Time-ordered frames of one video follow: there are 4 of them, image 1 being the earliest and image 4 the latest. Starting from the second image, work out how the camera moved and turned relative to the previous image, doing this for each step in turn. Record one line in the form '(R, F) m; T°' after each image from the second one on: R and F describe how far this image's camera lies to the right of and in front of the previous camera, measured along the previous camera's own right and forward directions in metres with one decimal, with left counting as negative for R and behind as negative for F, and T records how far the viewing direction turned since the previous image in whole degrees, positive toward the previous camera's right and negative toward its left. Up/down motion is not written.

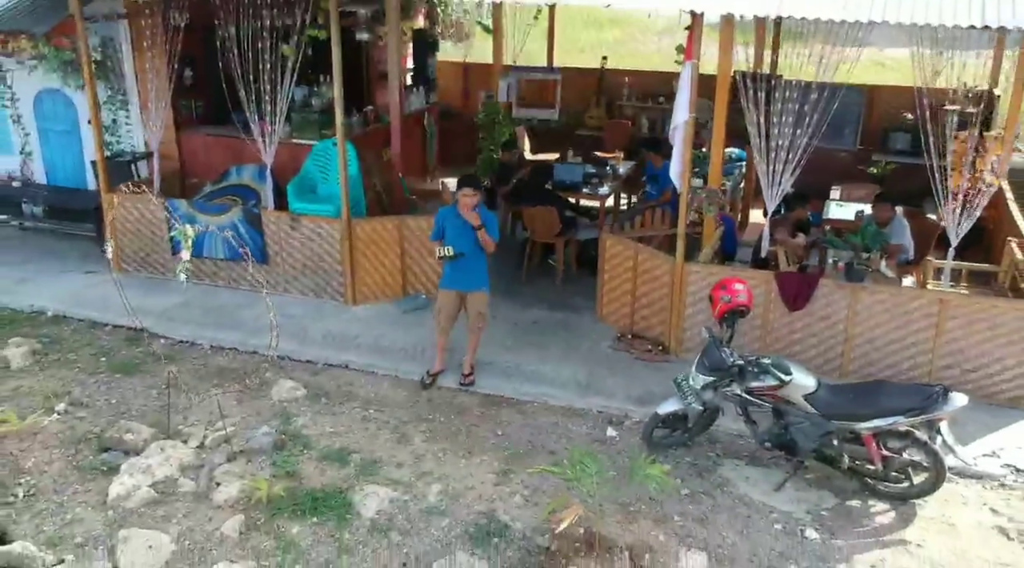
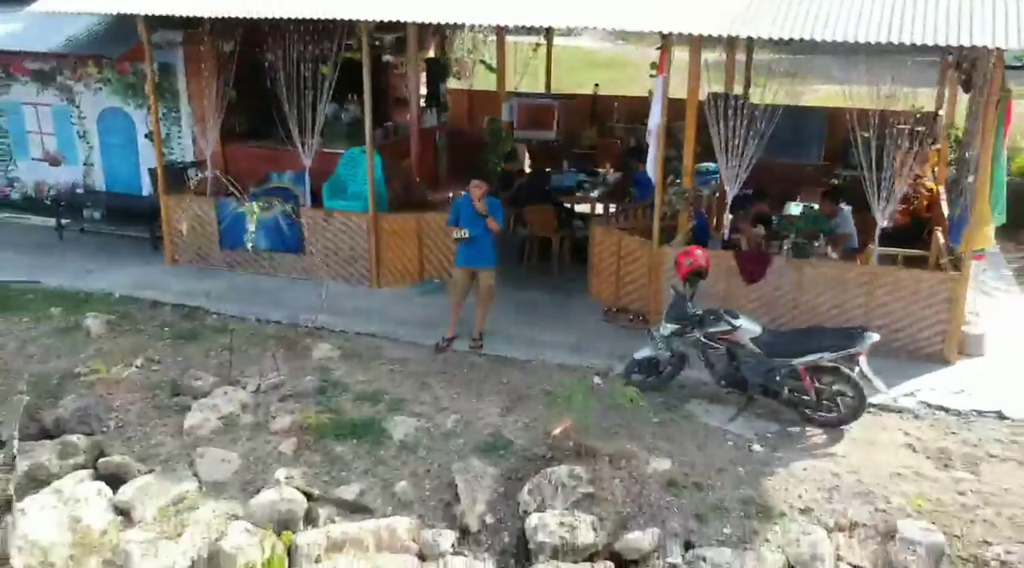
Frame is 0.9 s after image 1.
(0.0, -0.7) m; 0°
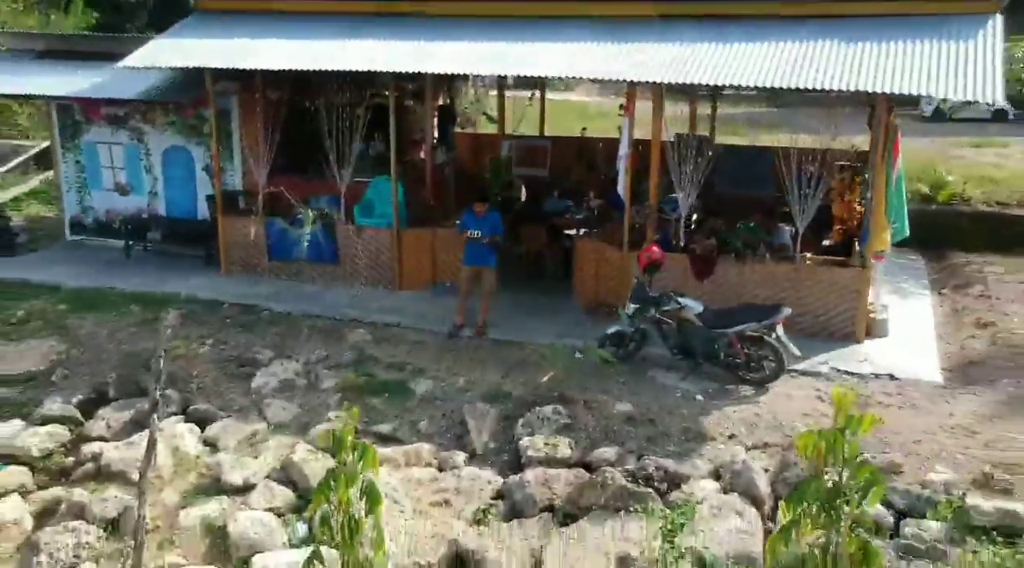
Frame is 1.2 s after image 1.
(0.0, -1.0) m; 0°
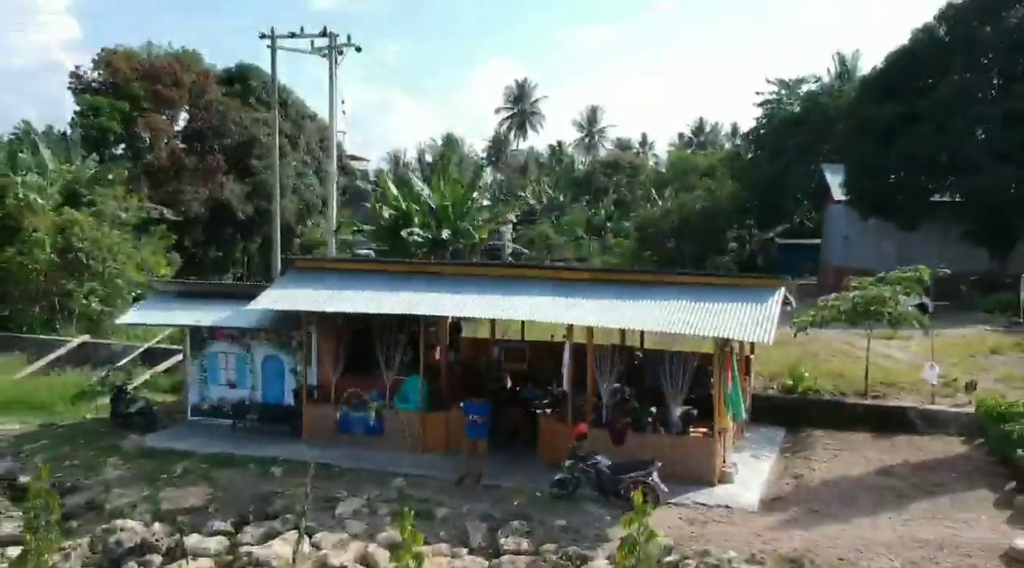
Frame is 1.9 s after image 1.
(+0.1, -3.2) m; 0°
